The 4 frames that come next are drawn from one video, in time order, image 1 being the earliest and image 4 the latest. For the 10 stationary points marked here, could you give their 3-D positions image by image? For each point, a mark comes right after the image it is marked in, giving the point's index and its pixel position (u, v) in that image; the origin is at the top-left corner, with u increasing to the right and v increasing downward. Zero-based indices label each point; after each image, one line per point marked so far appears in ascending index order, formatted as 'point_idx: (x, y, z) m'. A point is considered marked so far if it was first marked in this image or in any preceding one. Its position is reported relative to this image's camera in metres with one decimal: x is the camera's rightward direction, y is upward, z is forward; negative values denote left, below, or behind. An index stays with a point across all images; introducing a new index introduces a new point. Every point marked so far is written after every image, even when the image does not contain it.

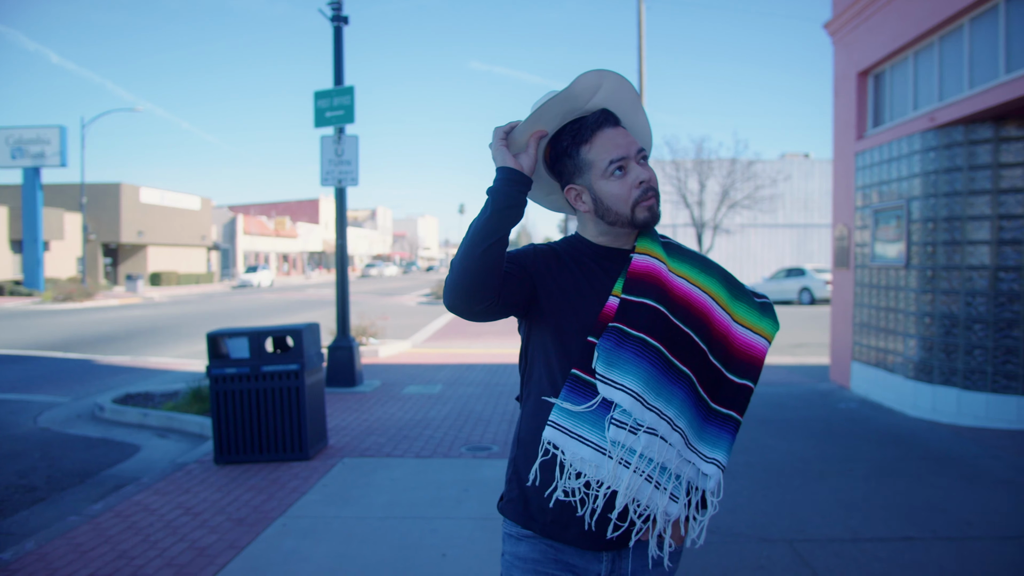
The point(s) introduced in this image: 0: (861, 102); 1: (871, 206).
0: (+4.2, +2.2, +7.5) m
1: (+4.2, +0.9, +7.2) m
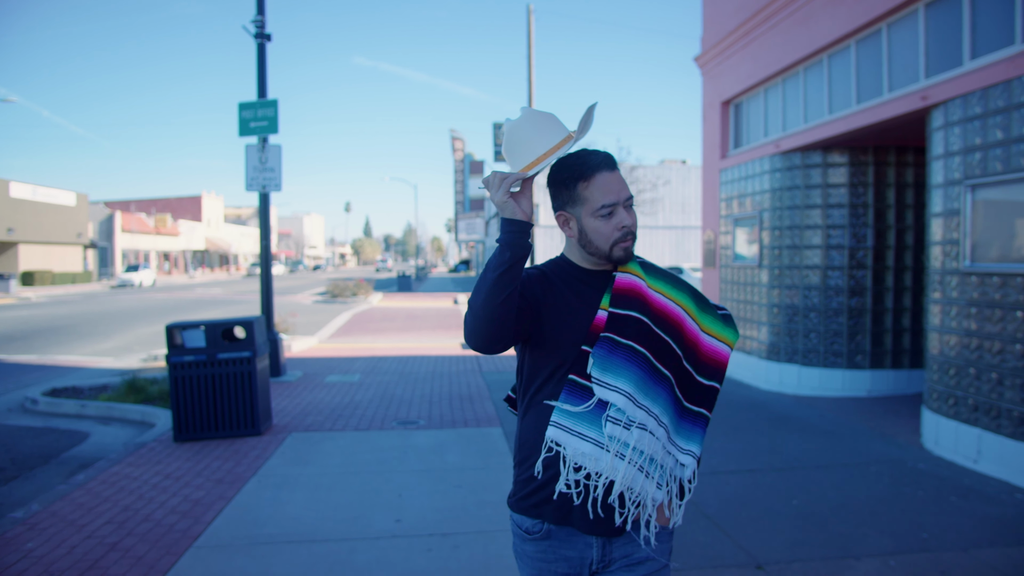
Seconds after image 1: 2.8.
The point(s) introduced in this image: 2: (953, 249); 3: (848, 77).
0: (+3.1, +2.3, +9.0) m
1: (+3.1, +1.0, +8.7) m
2: (+3.7, +0.3, +5.3) m
3: (+3.6, +2.2, +6.6) m
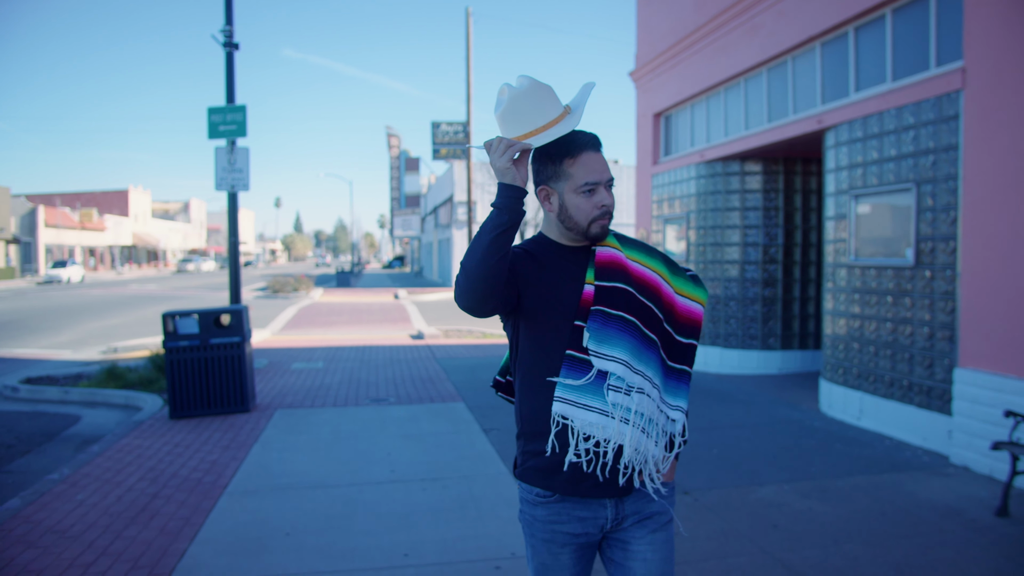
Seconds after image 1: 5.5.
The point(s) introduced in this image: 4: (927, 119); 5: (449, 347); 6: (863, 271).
0: (+2.3, +2.4, +10.0) m
1: (+2.4, +1.2, +9.8) m
2: (+3.4, +0.4, +6.4) m
3: (+3.1, +2.4, +7.7) m
4: (+3.6, +1.4, +5.3) m
5: (-1.1, -1.1, +11.4) m
6: (+3.4, +0.2, +6.1) m
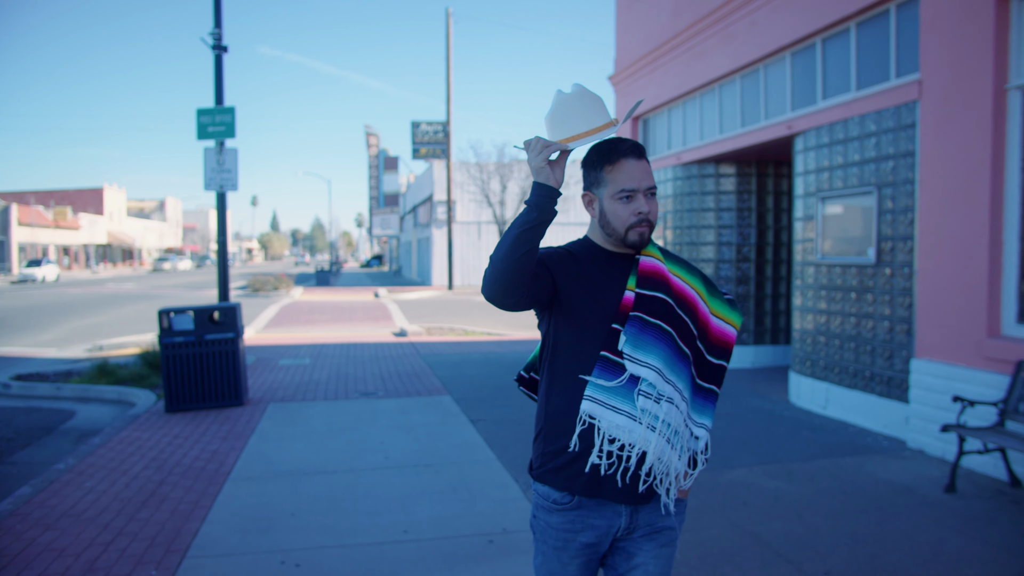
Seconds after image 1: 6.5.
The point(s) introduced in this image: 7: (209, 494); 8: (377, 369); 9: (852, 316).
0: (+2.0, +2.5, +10.4) m
1: (+2.1, +1.2, +10.1) m
2: (+3.2, +0.5, +6.8) m
3: (+2.9, +2.4, +8.1) m
4: (+3.4, +1.5, +5.7) m
5: (-1.5, -1.0, +11.6) m
6: (+3.3, +0.2, +6.4) m
7: (-1.8, -1.2, +3.8) m
8: (-1.8, -1.1, +8.7) m
9: (+3.3, -0.3, +6.2) m
